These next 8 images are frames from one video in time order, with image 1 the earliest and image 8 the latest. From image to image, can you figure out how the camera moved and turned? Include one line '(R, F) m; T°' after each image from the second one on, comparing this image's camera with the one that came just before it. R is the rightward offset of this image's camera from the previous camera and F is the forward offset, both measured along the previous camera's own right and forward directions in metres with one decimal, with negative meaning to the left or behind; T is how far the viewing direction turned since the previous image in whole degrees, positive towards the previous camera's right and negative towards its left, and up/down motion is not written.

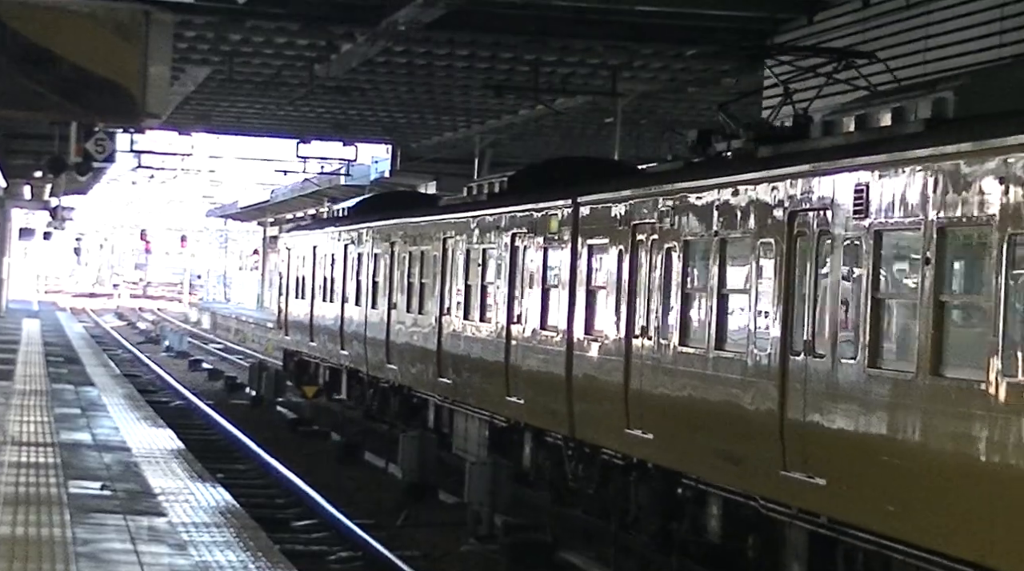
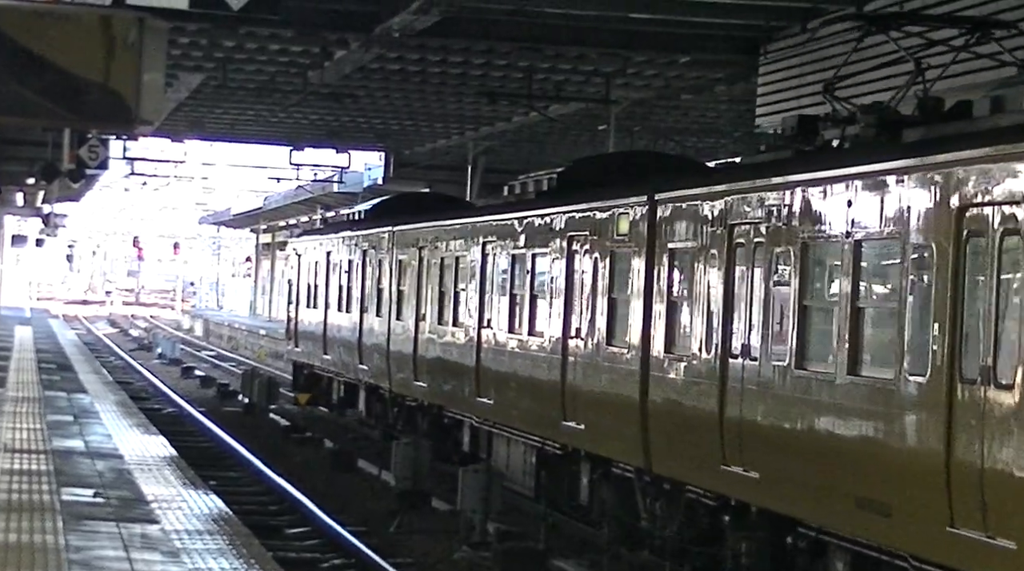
(-0.3, +1.4) m; 0°
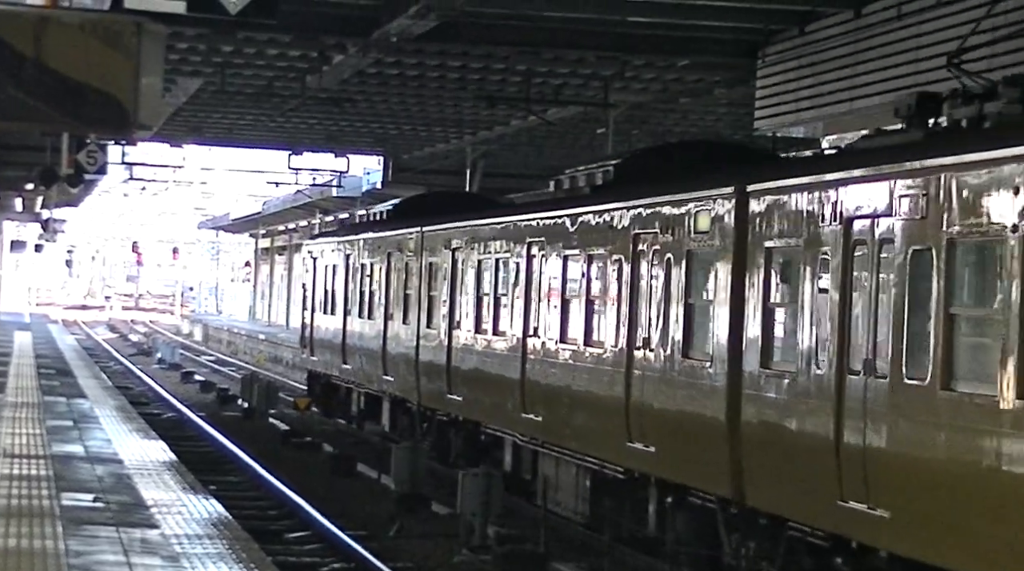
(+0.1, -0.4) m; 0°
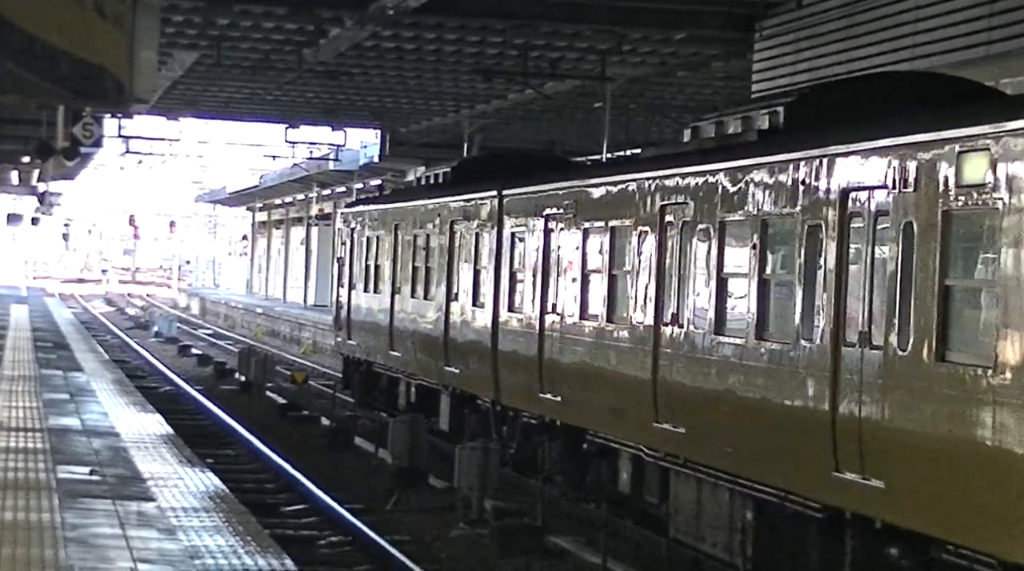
(+0.1, -0.3) m; 0°
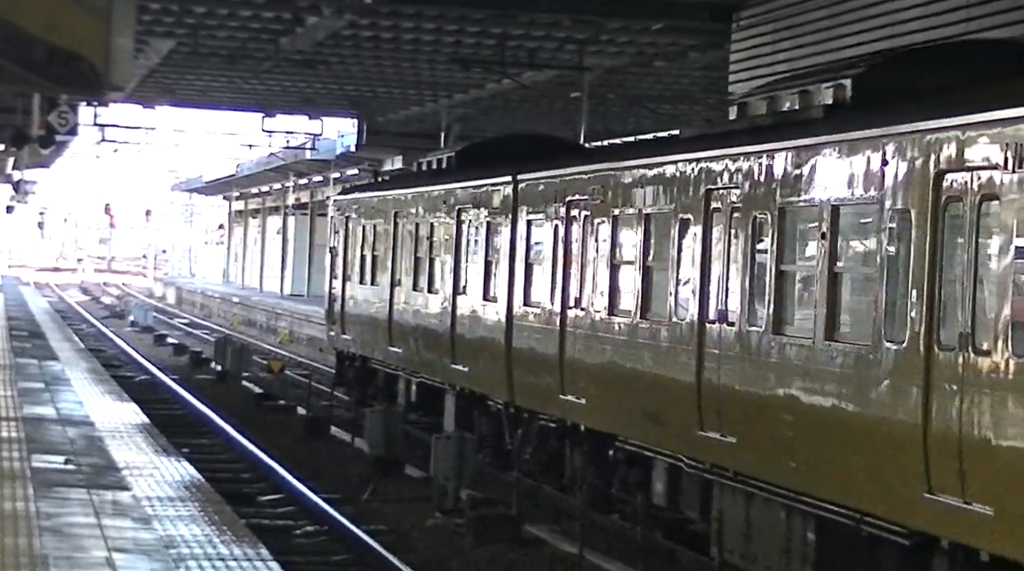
(0.0, +0.1) m; +1°
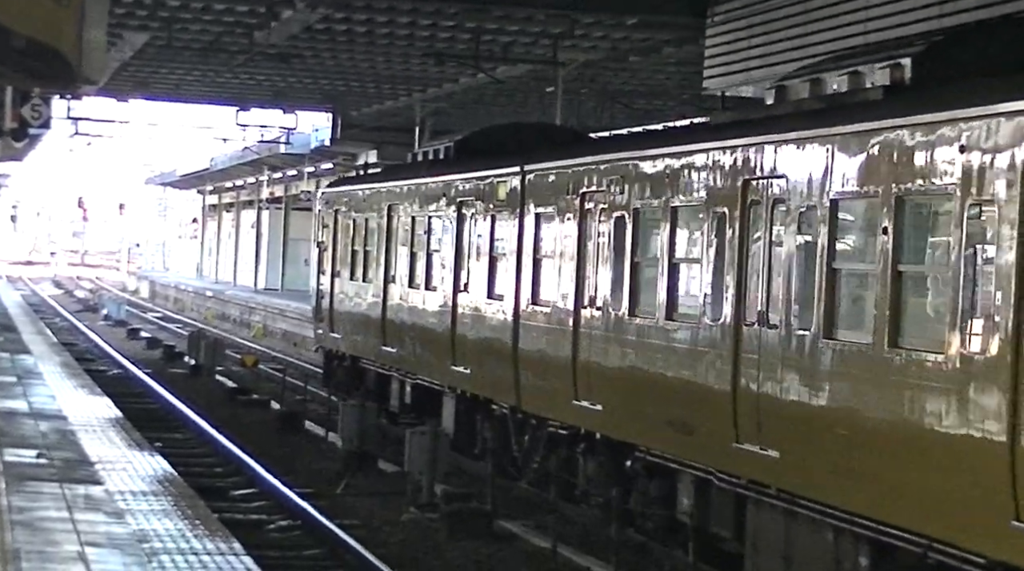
(+0.1, -0.4) m; +1°
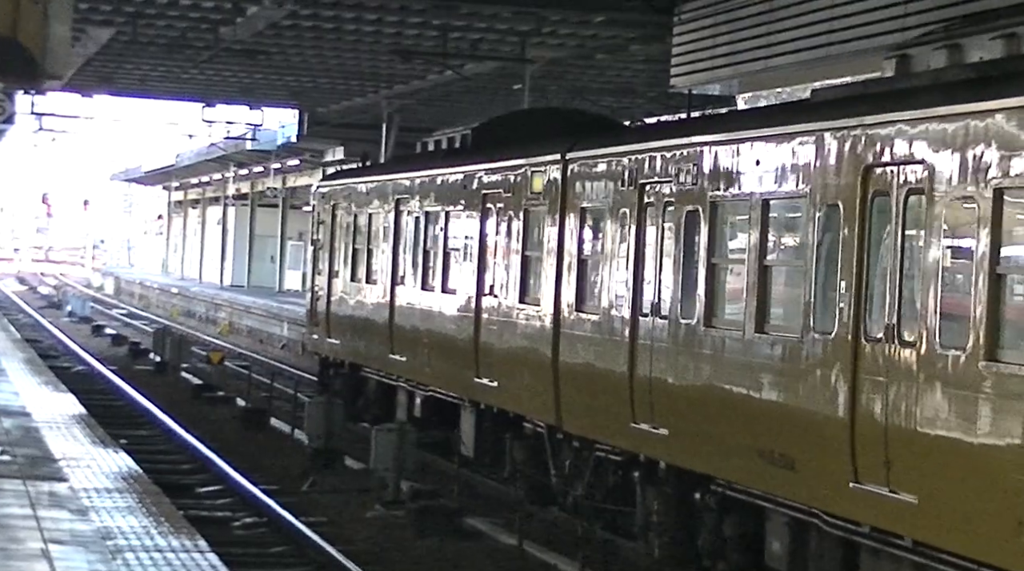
(-0.3, +1.0) m; +1°
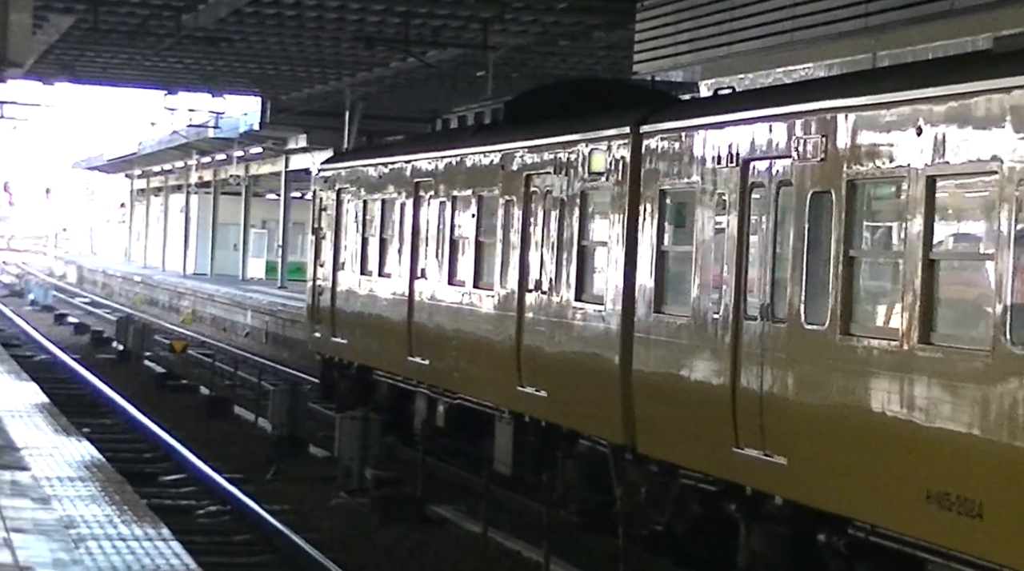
(0.0, 0.0) m; +1°
